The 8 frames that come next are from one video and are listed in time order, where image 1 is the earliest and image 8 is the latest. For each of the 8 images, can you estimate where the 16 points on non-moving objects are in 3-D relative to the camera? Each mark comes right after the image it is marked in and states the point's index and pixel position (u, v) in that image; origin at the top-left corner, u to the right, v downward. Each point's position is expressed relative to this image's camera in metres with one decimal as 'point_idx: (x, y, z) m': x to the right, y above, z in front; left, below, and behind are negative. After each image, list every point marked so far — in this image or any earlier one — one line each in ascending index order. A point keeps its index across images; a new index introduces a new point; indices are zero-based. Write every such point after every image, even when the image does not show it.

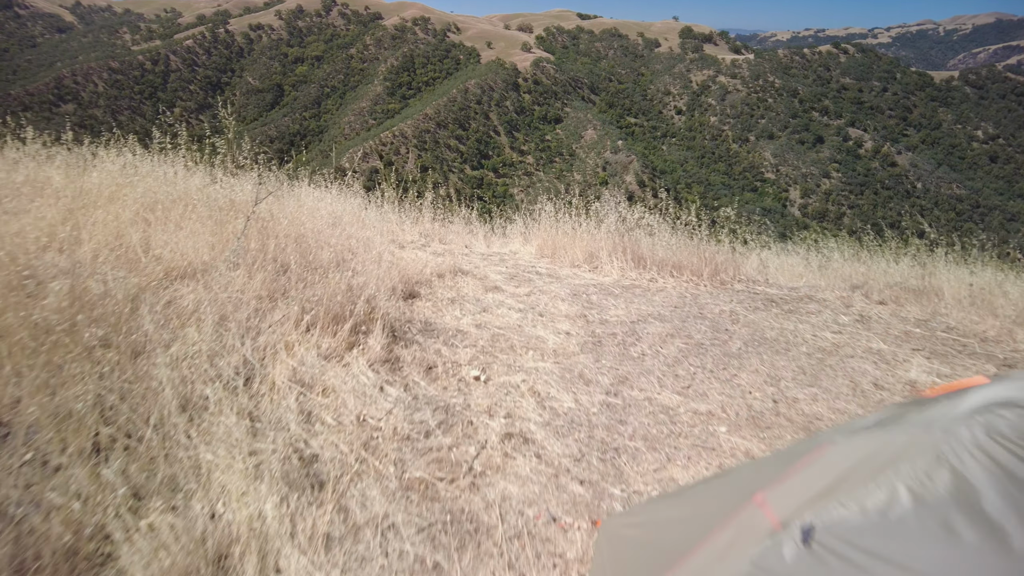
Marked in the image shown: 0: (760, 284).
0: (+1.5, 0.0, +4.0) m
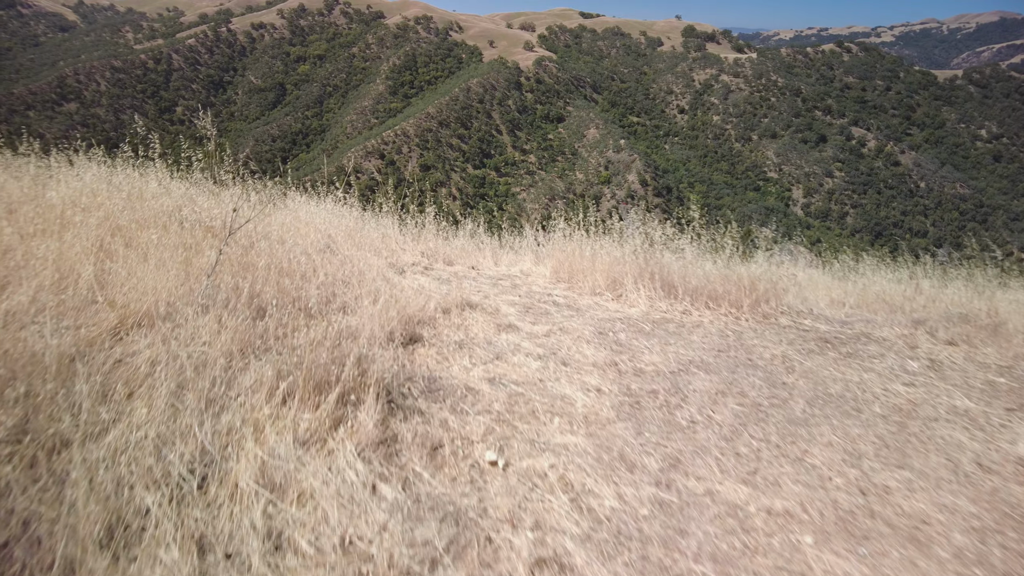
0: (+1.6, -0.2, +3.5) m
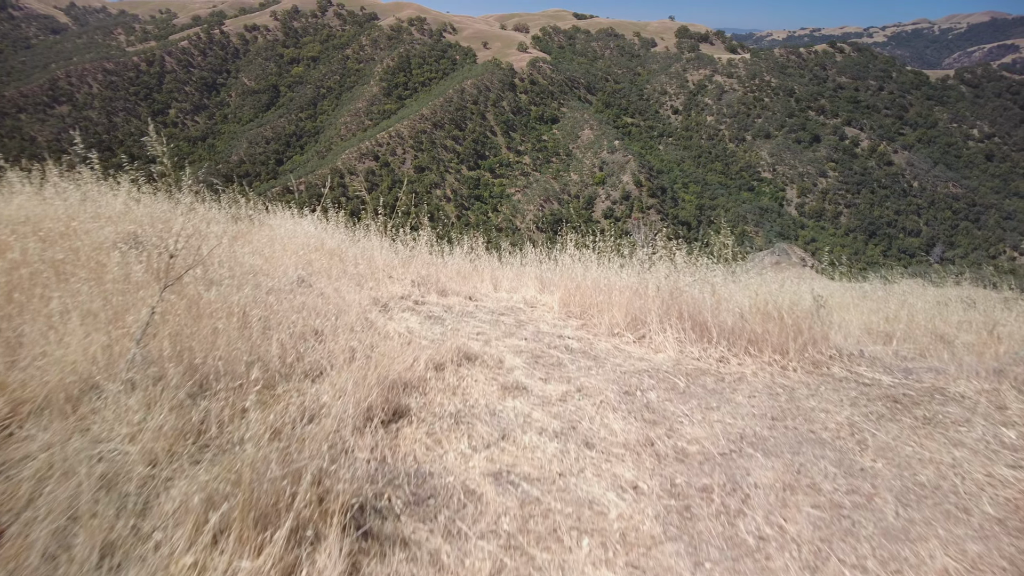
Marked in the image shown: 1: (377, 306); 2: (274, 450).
0: (+1.6, -0.4, +3.0) m
1: (-0.7, -0.1, +3.2) m
2: (-0.6, -0.4, +1.7) m
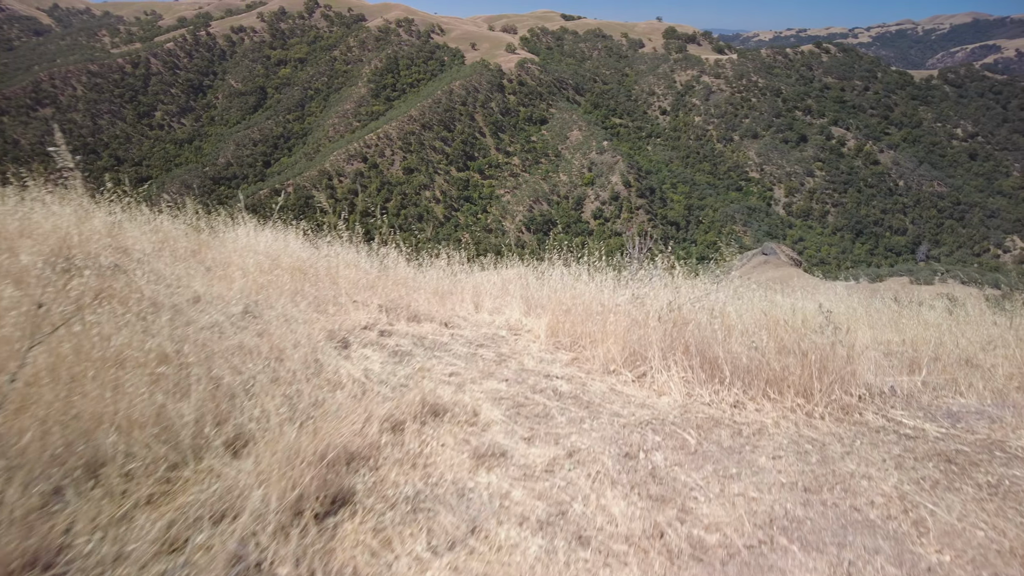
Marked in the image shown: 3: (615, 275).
0: (+1.5, -0.5, +2.6) m
1: (-0.7, -0.2, +2.8) m
2: (-0.7, -0.5, +1.2) m
3: (+0.8, +0.1, +5.3) m
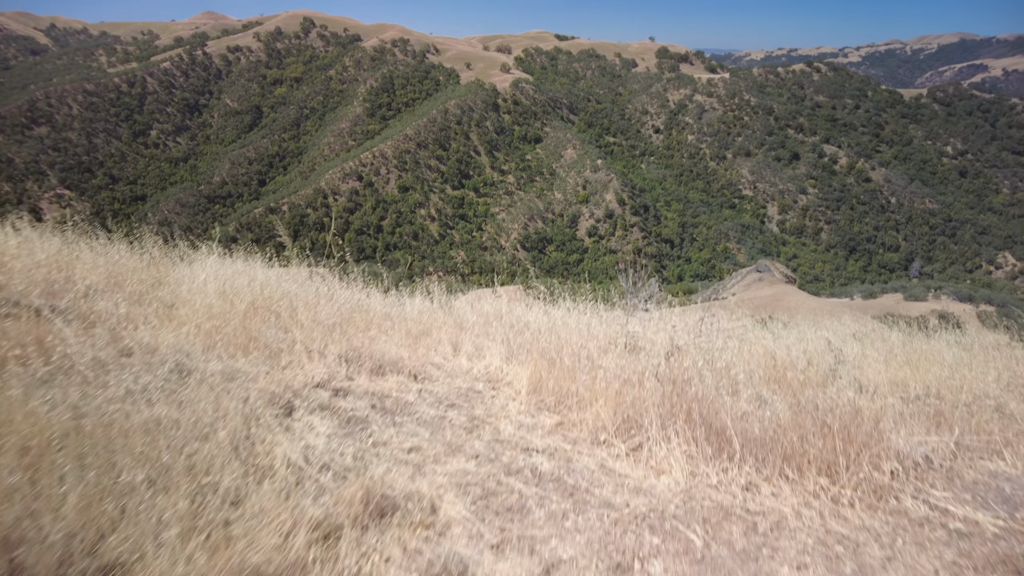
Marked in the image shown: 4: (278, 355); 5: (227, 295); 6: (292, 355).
0: (+1.4, -0.7, +2.2) m
1: (-0.8, -0.4, +2.3) m
2: (-0.7, -0.7, +0.8) m
3: (+0.7, -0.1, +4.9) m
4: (-1.1, -0.3, +3.1) m
5: (-1.7, 0.0, +4.0) m
6: (-1.0, -0.3, +3.1) m
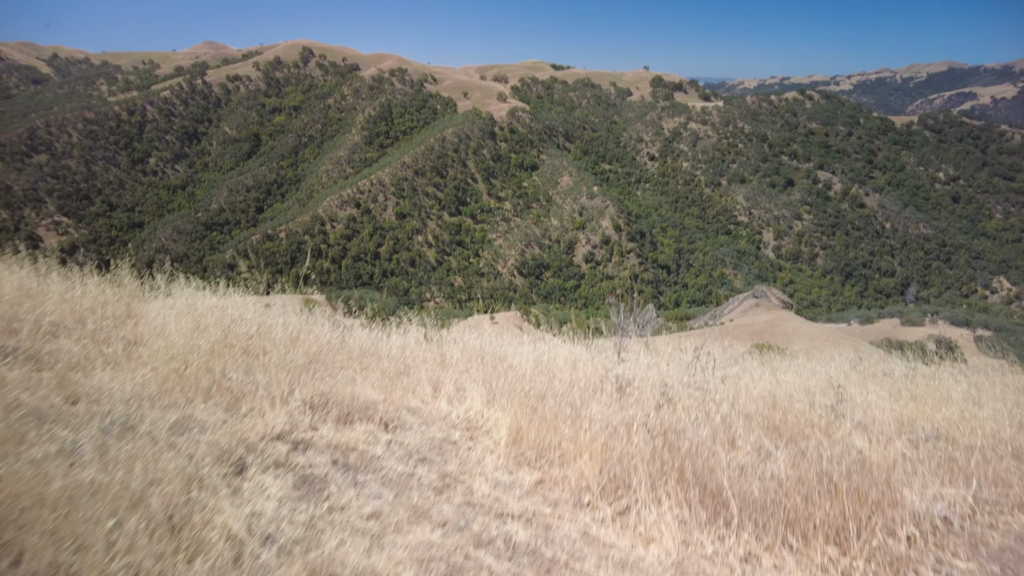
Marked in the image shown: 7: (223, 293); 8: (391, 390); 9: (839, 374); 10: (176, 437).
0: (+1.3, -0.8, +2.0) m
1: (-0.9, -0.6, +2.1) m
2: (-0.8, -0.8, +0.5) m
3: (+0.6, -0.4, +4.7) m
4: (-1.2, -0.5, +2.8) m
5: (-1.8, -0.2, +3.8) m
6: (-1.1, -0.5, +2.8) m
7: (-2.4, 0.0, +5.4) m
8: (-0.6, -0.5, +3.4) m
9: (+2.7, -0.7, +5.4) m
10: (-1.1, -0.5, +2.3) m
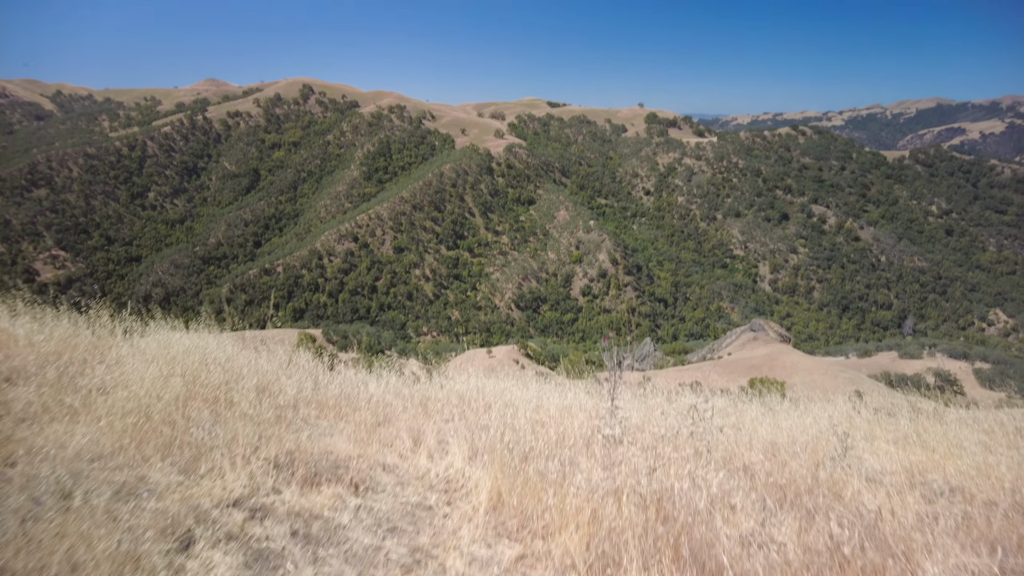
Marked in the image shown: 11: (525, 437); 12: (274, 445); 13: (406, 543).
0: (+1.3, -0.9, +1.8) m
1: (-1.0, -0.7, +1.9) m
2: (-0.9, -0.8, +0.3) m
3: (+0.5, -0.7, +4.5) m
4: (-1.2, -0.7, +2.6) m
5: (-1.9, -0.5, +3.6) m
6: (-1.2, -0.7, +2.6) m
7: (-2.5, -0.3, +5.2) m
8: (-0.7, -0.7, +3.1) m
9: (+2.6, -1.0, +5.2) m
10: (-1.2, -0.7, +2.0) m
11: (+0.1, -0.7, +3.1) m
12: (-1.0, -0.7, +2.9) m
13: (-0.3, -0.8, +2.1) m
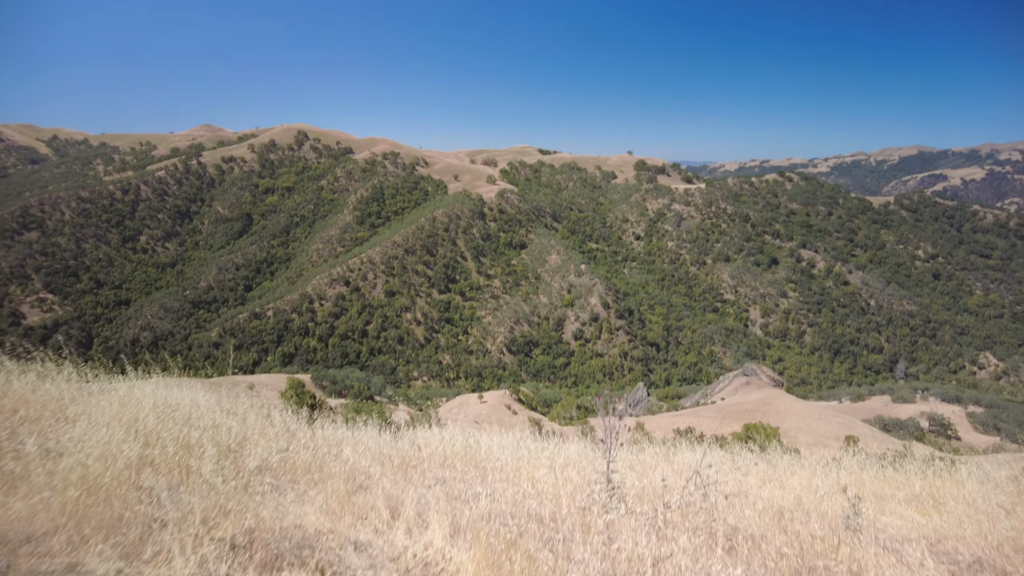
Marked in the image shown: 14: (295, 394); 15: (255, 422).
0: (+1.2, -1.1, +1.5) m
1: (-1.0, -0.9, +1.6) m
2: (-0.9, -0.9, 0.0) m
3: (+0.4, -1.0, +4.2) m
4: (-1.3, -0.9, +2.3) m
5: (-1.9, -0.8, +3.3) m
6: (-1.2, -0.9, +2.3) m
7: (-2.5, -0.7, +4.9) m
8: (-0.7, -1.0, +2.8) m
9: (+2.5, -1.4, +4.9) m
10: (-1.2, -0.8, +1.7) m
11: (0.0, -0.9, +2.8) m
12: (-1.1, -0.9, +2.6) m
13: (-0.4, -1.0, +1.8) m
14: (-2.7, -1.3, +8.3) m
15: (-1.8, -0.9, +4.5) m
